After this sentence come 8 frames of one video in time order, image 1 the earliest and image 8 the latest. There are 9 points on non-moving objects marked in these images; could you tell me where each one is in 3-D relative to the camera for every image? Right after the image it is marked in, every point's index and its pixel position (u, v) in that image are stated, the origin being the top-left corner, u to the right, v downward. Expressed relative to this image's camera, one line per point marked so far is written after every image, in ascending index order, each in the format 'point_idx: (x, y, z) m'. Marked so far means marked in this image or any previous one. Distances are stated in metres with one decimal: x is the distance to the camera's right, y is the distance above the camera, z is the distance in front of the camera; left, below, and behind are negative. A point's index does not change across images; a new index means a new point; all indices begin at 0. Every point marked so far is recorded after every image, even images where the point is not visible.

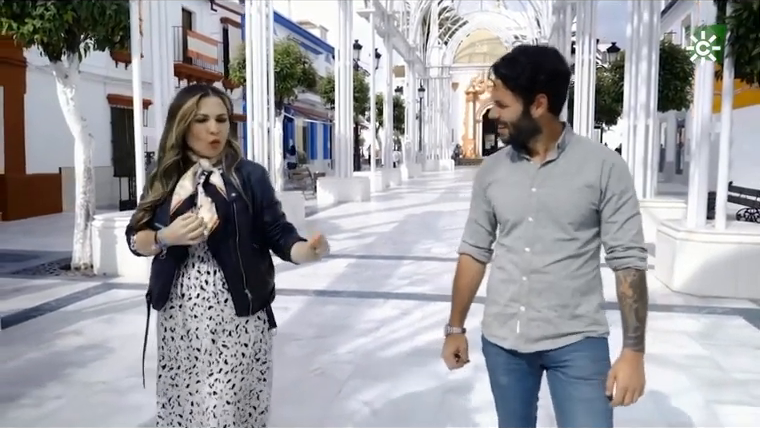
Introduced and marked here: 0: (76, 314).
0: (-2.4, -0.8, +5.5) m
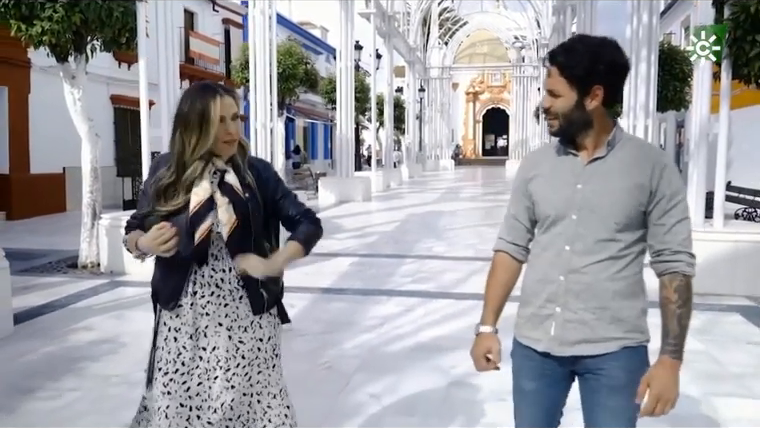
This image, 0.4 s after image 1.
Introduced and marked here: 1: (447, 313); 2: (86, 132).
0: (-2.3, -0.8, +5.6) m
1: (+0.5, -0.7, +5.2) m
2: (-3.2, +0.9, +7.5) m
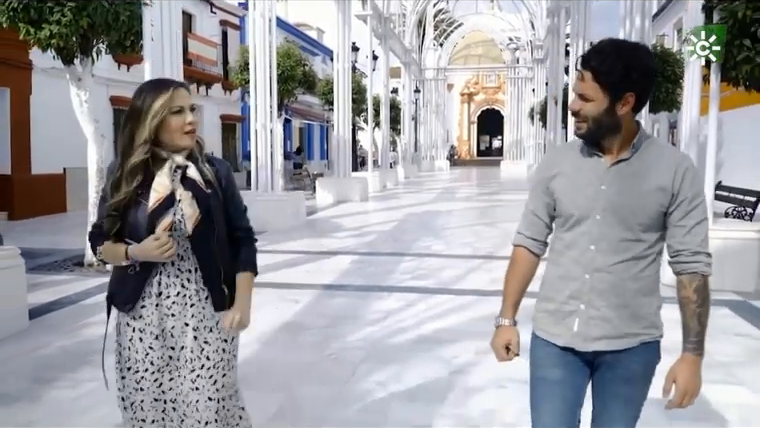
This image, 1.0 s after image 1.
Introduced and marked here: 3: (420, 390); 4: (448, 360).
0: (-2.3, -0.8, +5.8) m
1: (+0.5, -0.7, +5.4) m
2: (-3.2, +0.9, +7.7) m
3: (+0.2, -0.9, +3.6) m
4: (+0.4, -0.9, +4.1) m
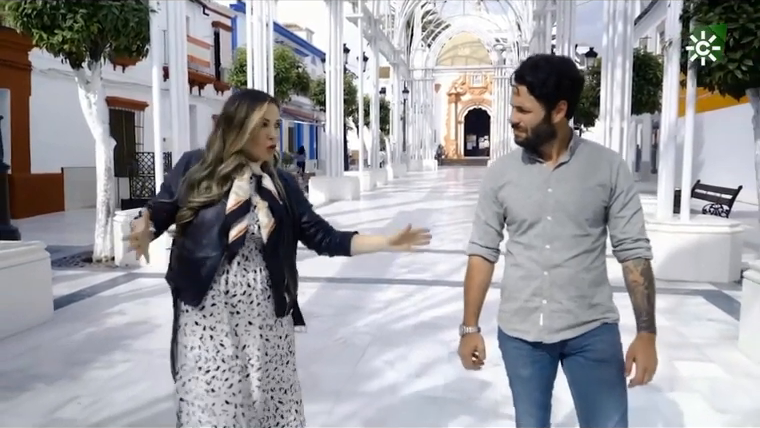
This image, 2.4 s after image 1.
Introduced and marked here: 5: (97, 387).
0: (-2.3, -0.7, +6.1) m
1: (+0.5, -0.7, +5.8) m
2: (-3.2, +0.9, +8.0) m
3: (+0.3, -0.9, +4.0) m
4: (+0.4, -0.8, +4.5) m
5: (-1.5, -0.9, +3.8) m
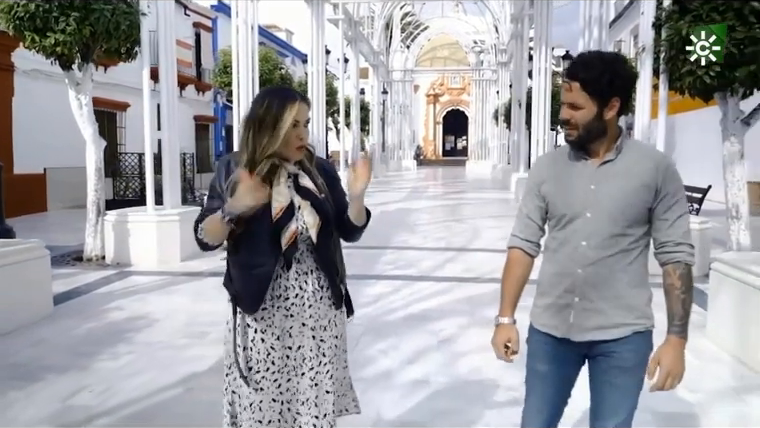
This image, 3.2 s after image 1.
0: (-2.4, -0.7, +6.3) m
1: (+0.4, -0.7, +6.1) m
2: (-3.4, +0.9, +8.1) m
3: (+0.2, -0.9, +4.3) m
4: (+0.4, -0.8, +4.8) m
5: (-1.6, -0.9, +4.0) m
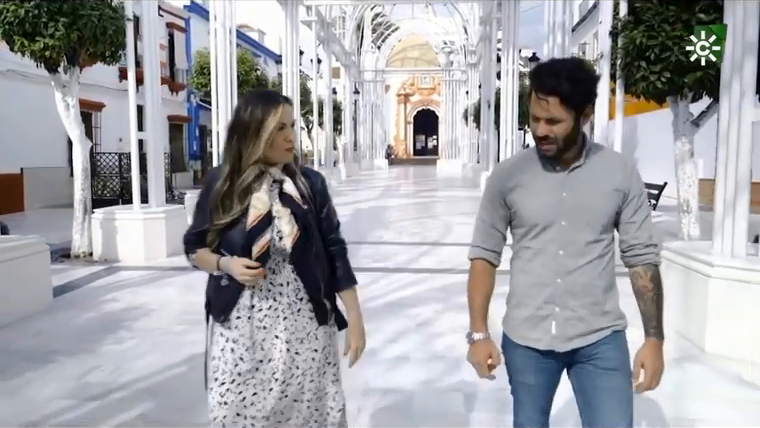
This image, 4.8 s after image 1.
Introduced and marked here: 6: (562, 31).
0: (-2.6, -0.7, +6.6) m
1: (+0.2, -0.6, +6.5) m
2: (-3.6, +0.9, +8.4) m
3: (+0.1, -0.8, +4.7) m
4: (+0.3, -0.8, +5.2) m
5: (-1.7, -0.9, +4.4) m
6: (+2.6, +2.6, +10.1) m
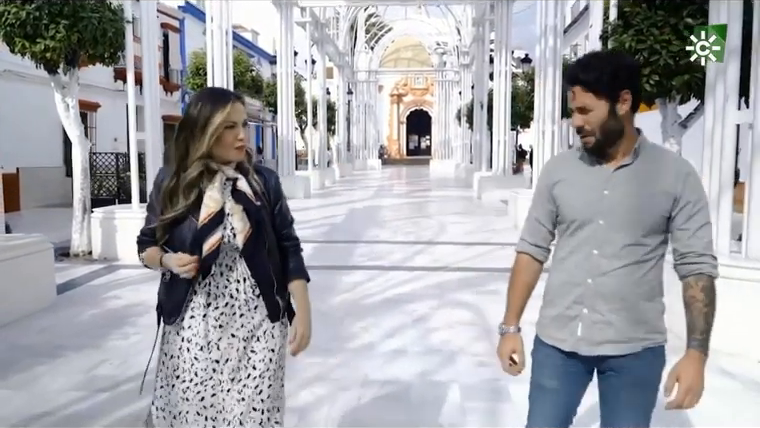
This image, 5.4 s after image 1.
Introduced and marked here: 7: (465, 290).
0: (-2.7, -0.7, +6.7) m
1: (+0.2, -0.6, +6.7) m
2: (-3.7, +1.0, +8.5) m
3: (+0.1, -0.8, +4.9) m
4: (+0.2, -0.8, +5.4) m
5: (-1.7, -0.9, +4.5) m
6: (+2.6, +2.6, +10.3) m
7: (+0.7, -0.7, +6.2) m
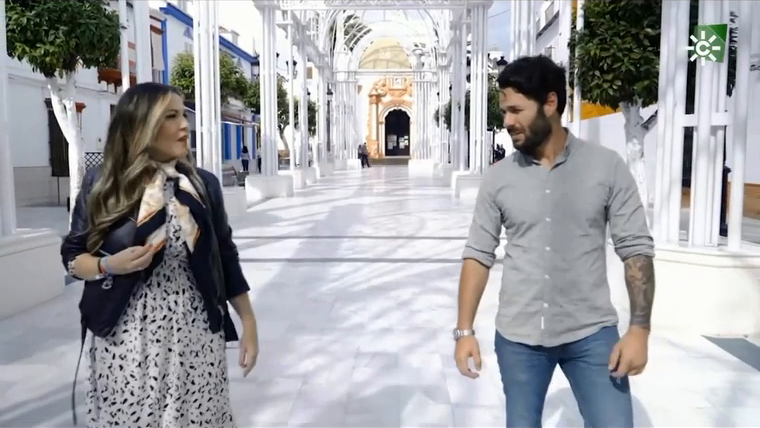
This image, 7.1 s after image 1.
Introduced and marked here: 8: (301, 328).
0: (-2.8, -0.7, +7.2) m
1: (+0.1, -0.6, +7.2) m
2: (-3.9, +1.0, +8.9) m
3: (0.0, -0.8, +5.4) m
4: (+0.1, -0.7, +5.9) m
5: (-1.8, -0.8, +4.9) m
6: (+2.3, +2.7, +10.8) m
7: (+0.6, -0.6, +6.8) m
8: (-0.6, -0.8, +5.0) m
